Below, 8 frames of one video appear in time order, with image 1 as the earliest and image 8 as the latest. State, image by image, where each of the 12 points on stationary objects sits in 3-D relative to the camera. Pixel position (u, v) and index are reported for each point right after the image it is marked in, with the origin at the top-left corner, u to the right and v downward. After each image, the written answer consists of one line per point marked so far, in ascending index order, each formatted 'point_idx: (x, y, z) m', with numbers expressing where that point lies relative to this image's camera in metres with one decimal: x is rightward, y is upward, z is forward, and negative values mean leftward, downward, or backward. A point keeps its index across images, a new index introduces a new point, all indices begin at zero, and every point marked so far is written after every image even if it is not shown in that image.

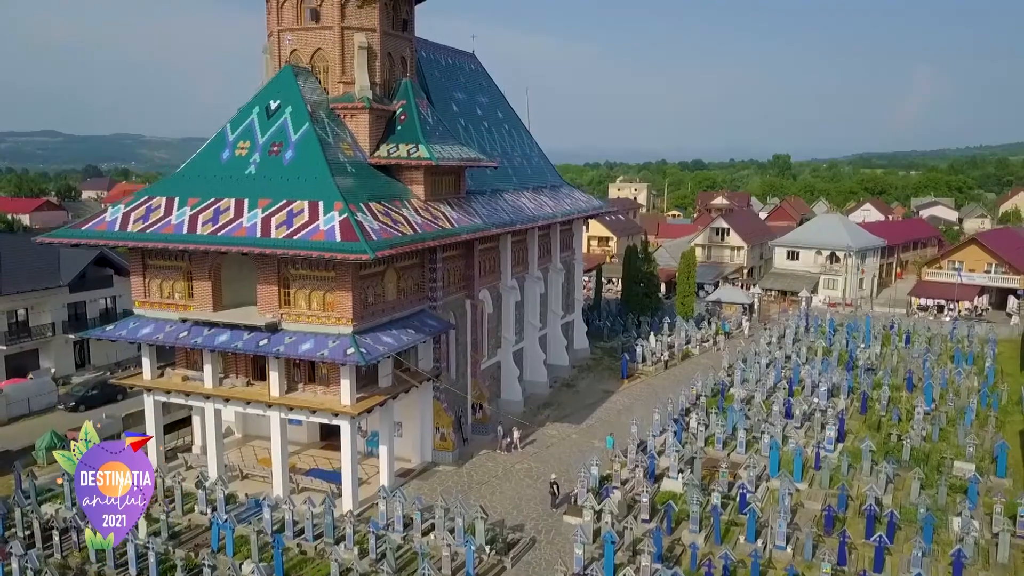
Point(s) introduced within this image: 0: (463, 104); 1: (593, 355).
0: (-0.9, +3.2, +15.3) m
1: (+1.9, -1.5, +19.6) m
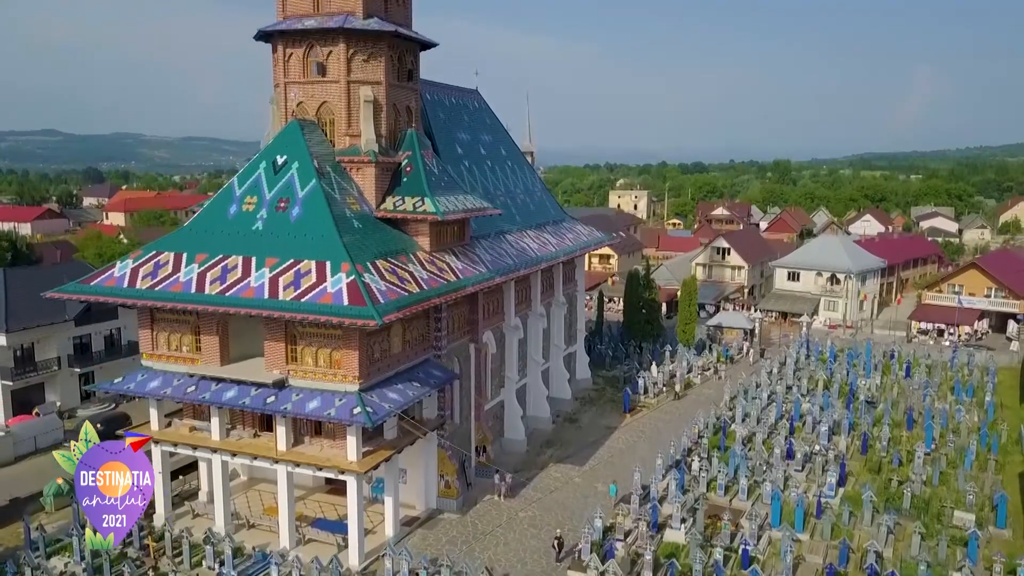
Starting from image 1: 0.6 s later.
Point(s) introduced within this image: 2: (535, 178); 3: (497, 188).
0: (-0.8, +2.5, +15.4) m
1: (+1.9, -2.2, +19.8) m
2: (+0.5, +2.3, +18.0) m
3: (-0.3, +1.8, +15.7) m
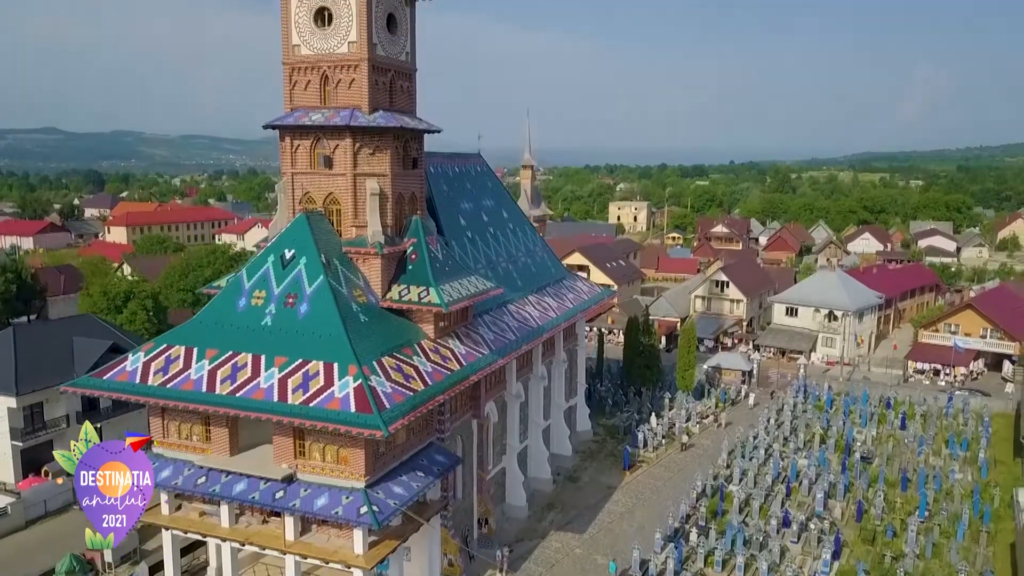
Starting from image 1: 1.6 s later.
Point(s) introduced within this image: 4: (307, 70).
0: (-0.8, +1.3, +15.7) m
1: (+1.9, -3.4, +20.0) m
2: (+0.5, +1.1, +18.3) m
3: (-0.2, +0.6, +16.0) m
4: (-2.8, +3.0, +12.2) m
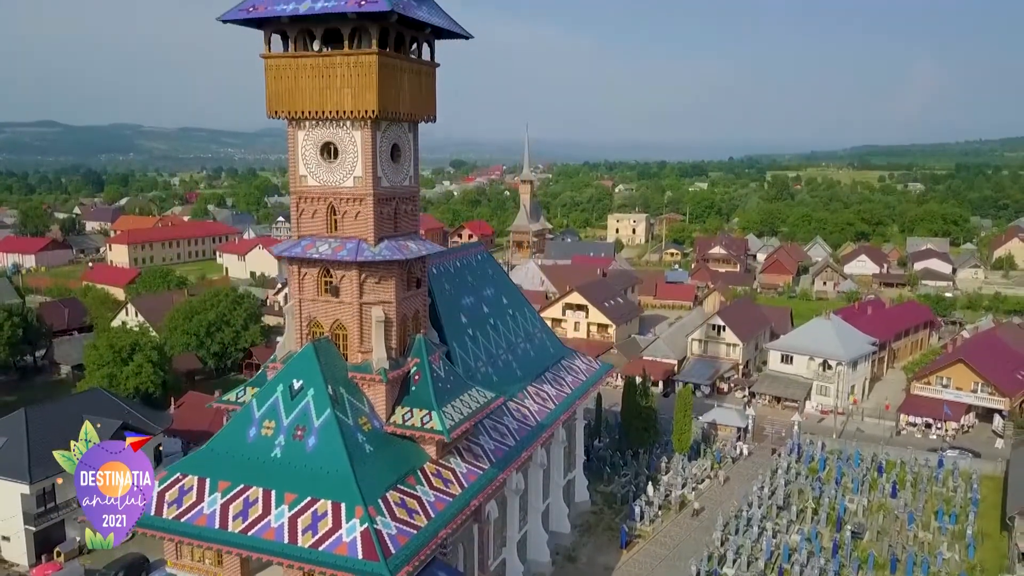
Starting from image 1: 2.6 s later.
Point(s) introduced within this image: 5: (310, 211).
0: (-0.8, -0.4, +16.1) m
1: (+1.9, -5.1, +20.5) m
2: (+0.5, -0.6, +18.7) m
3: (-0.2, -1.1, +16.5) m
4: (-2.8, +1.3, +12.6) m
5: (-2.9, +1.1, +12.7) m
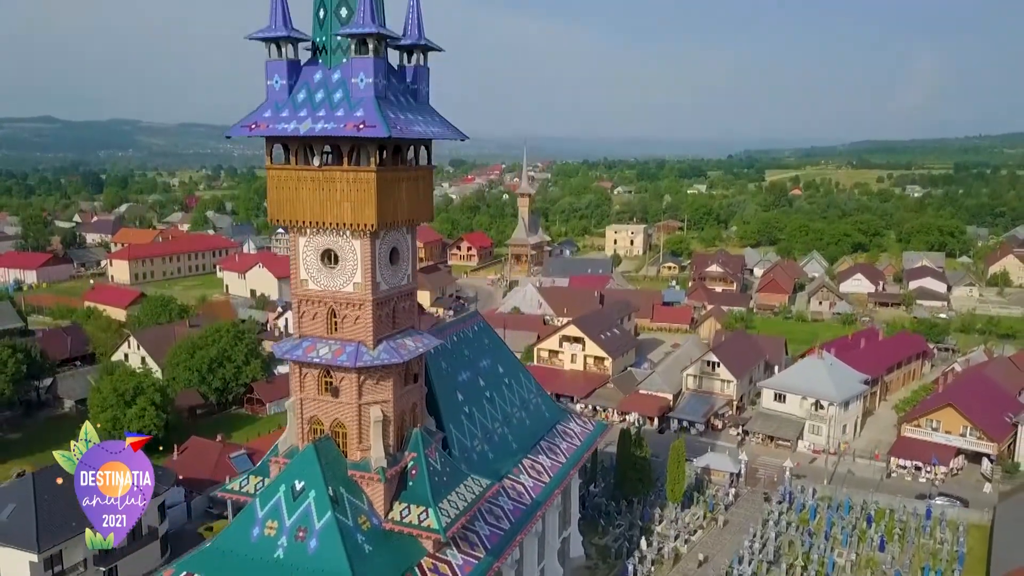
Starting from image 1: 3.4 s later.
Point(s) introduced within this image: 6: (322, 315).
0: (-0.9, -1.9, +16.6) m
1: (+1.8, -6.5, +21.0) m
2: (+0.4, -2.1, +19.2) m
3: (-0.3, -2.6, +16.9) m
4: (-2.9, -0.2, +13.0) m
5: (-3.0, -0.4, +13.1) m
6: (-2.8, -0.4, +13.0) m
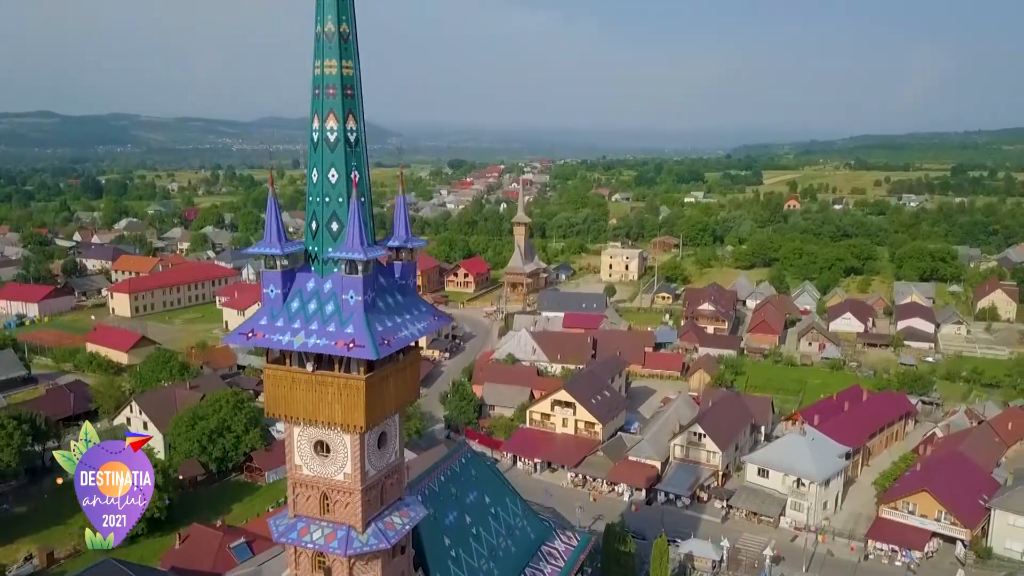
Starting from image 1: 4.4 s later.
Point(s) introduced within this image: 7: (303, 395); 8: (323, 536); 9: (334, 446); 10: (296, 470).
0: (-1.2, -4.8, +17.5) m
1: (+1.5, -9.4, +21.9) m
2: (+0.1, -5.0, +20.1) m
3: (-0.6, -5.5, +17.8) m
4: (-3.2, -3.2, +13.9) m
5: (-3.3, -3.3, +14.0) m
6: (-3.1, -3.3, +13.9) m
7: (-3.2, -1.6, +13.4) m
8: (-3.0, -3.9, +13.7) m
9: (-2.8, -2.4, +13.5) m
10: (-3.5, -2.9, +14.0) m
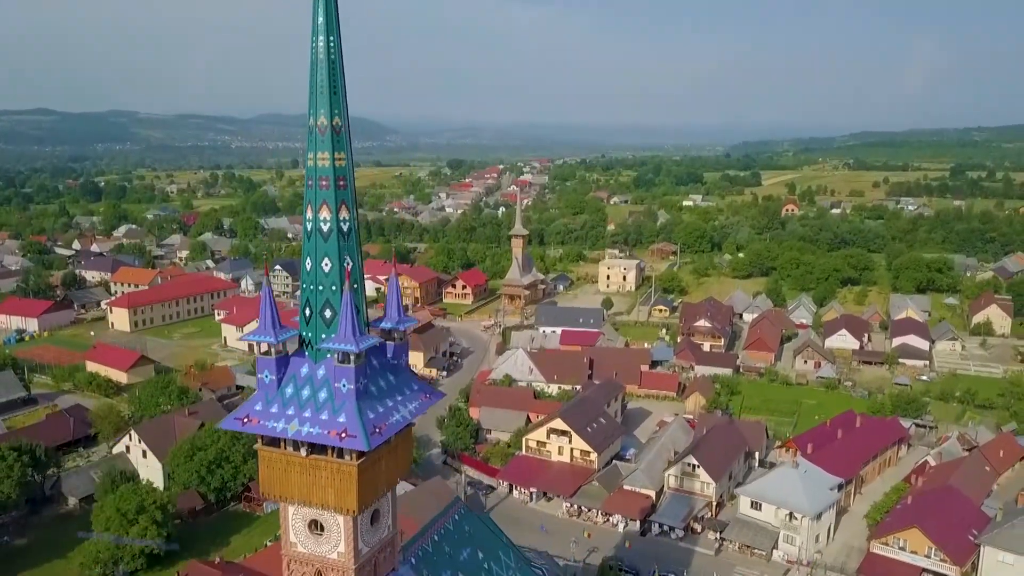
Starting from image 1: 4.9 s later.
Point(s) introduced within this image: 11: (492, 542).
0: (-1.3, -6.1, +17.8) m
1: (+1.4, -10.7, +22.3) m
2: (0.0, -6.3, +20.4) m
3: (-0.8, -6.8, +18.1) m
4: (-3.4, -4.5, +14.2) m
5: (-3.5, -4.6, +14.3) m
6: (-3.3, -4.7, +14.2) m
7: (-3.4, -3.0, +13.6) m
8: (-3.1, -5.2, +14.0) m
9: (-2.9, -3.8, +13.8) m
10: (-3.6, -4.2, +14.3) m
11: (-0.4, -5.8, +20.0) m
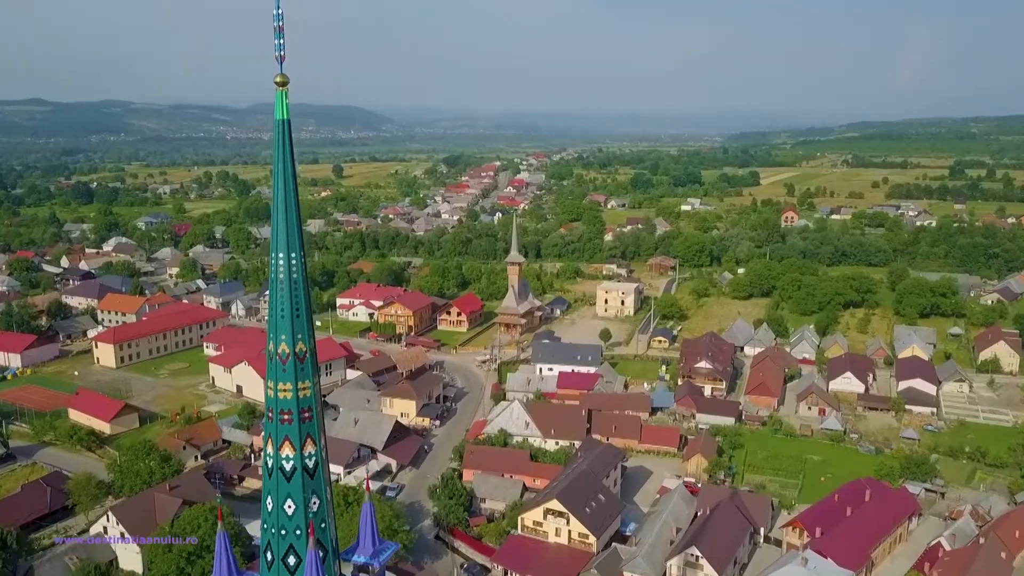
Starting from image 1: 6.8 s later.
0: (-1.5, -9.3, +16.2) m
1: (+1.2, -13.9, +20.7) m
2: (-0.2, -9.5, +18.8) m
3: (-0.9, -10.0, +16.5) m
4: (-3.5, -7.7, +12.6) m
5: (-3.6, -7.9, +12.7) m
6: (-3.4, -7.9, +12.6) m
7: (-3.5, -6.2, +12.0) m
8: (-3.2, -8.5, +12.3) m
9: (-3.0, -7.0, +12.2) m
10: (-3.7, -7.5, +12.7) m
11: (-0.5, -9.0, +18.4) m
